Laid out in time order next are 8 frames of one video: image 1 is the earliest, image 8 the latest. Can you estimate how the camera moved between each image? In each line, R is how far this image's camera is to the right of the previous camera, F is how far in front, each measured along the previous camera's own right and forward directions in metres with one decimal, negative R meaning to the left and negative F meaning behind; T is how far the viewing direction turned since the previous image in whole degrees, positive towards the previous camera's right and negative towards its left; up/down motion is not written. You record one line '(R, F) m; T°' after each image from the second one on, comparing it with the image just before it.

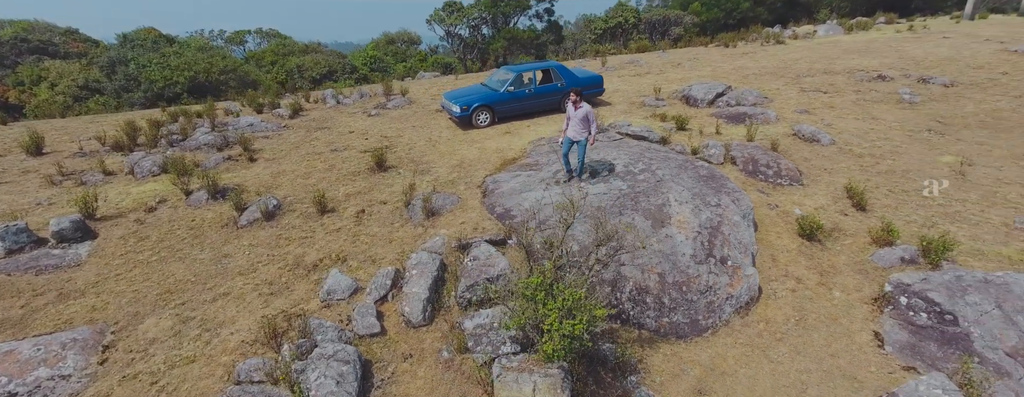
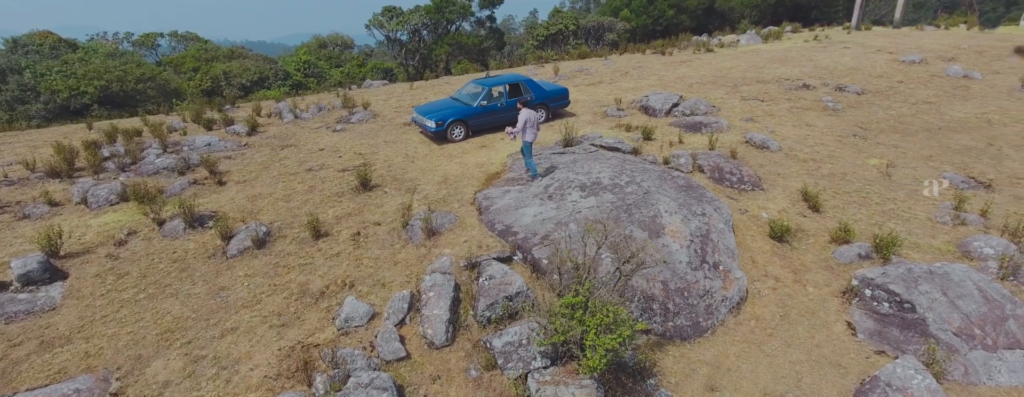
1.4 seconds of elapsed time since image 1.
(-0.8, -0.2) m; +7°
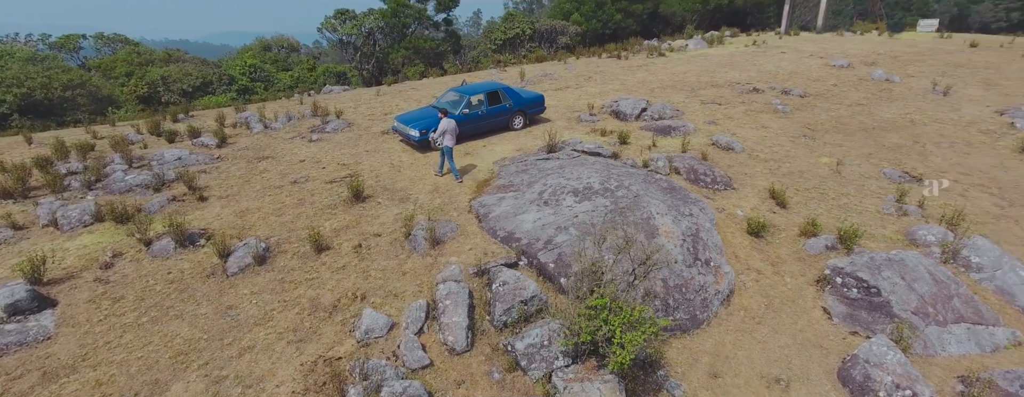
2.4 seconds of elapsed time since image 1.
(-0.7, -0.2) m; +5°
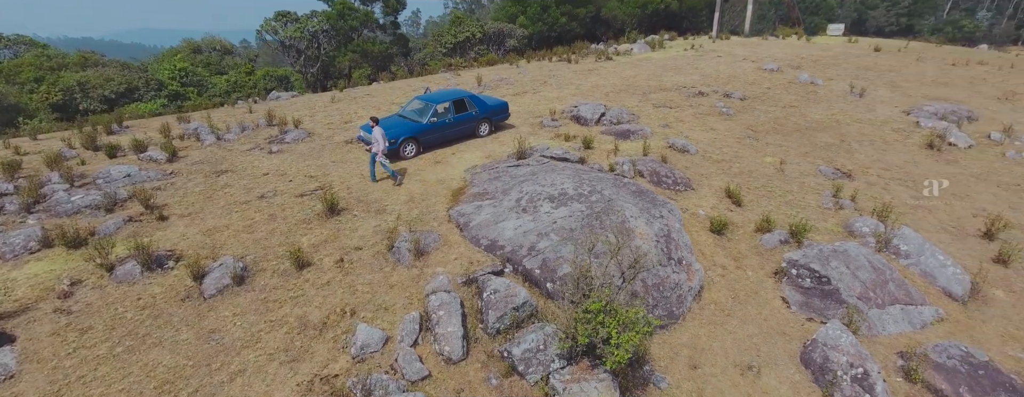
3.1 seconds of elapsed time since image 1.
(-0.4, -0.2) m; +6°
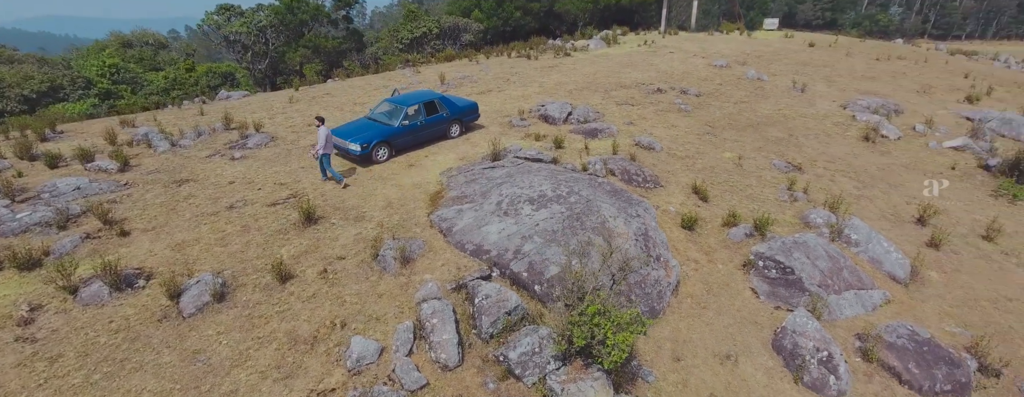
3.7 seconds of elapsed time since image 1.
(-0.4, -0.1) m; +5°
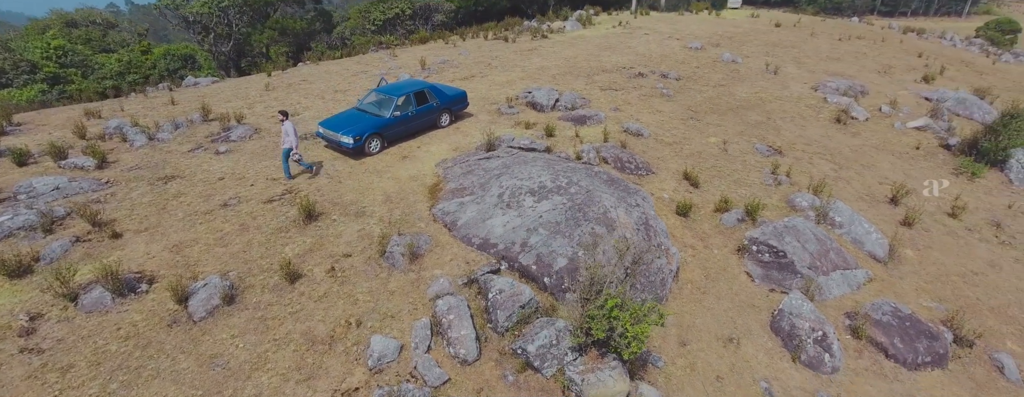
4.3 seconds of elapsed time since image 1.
(-0.5, -0.1) m; +3°
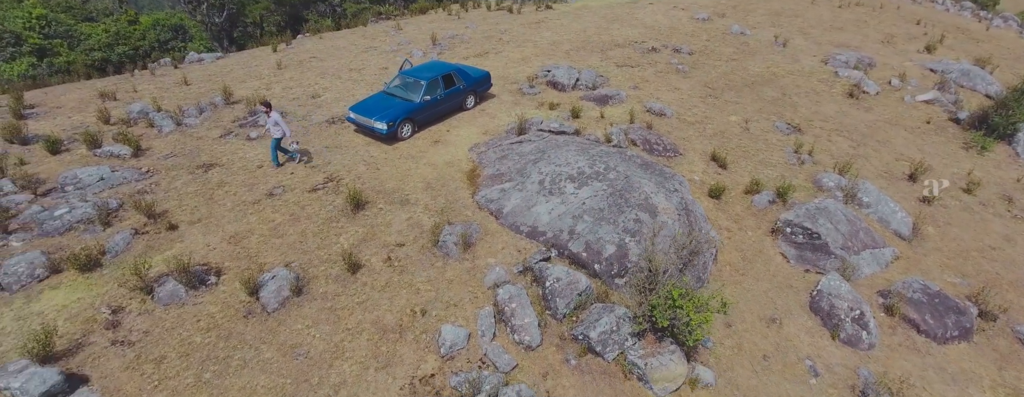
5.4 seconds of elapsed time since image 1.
(-0.9, -0.1) m; 0°
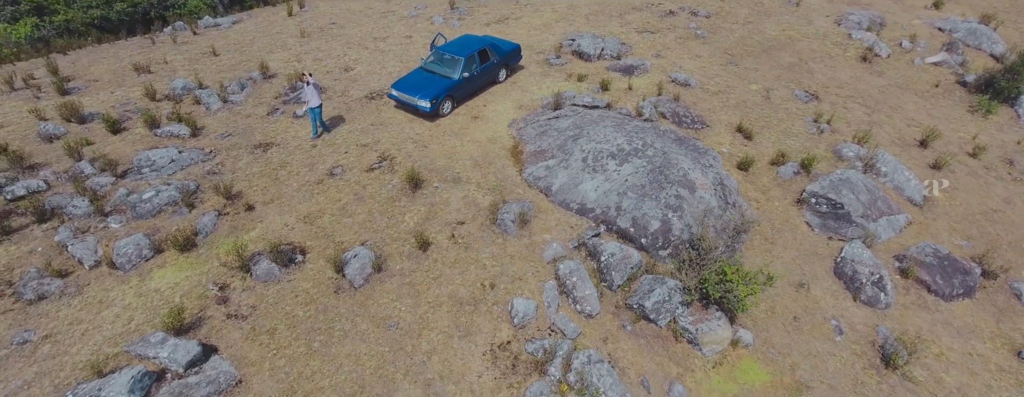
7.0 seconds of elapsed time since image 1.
(-0.9, -0.5) m; -1°
